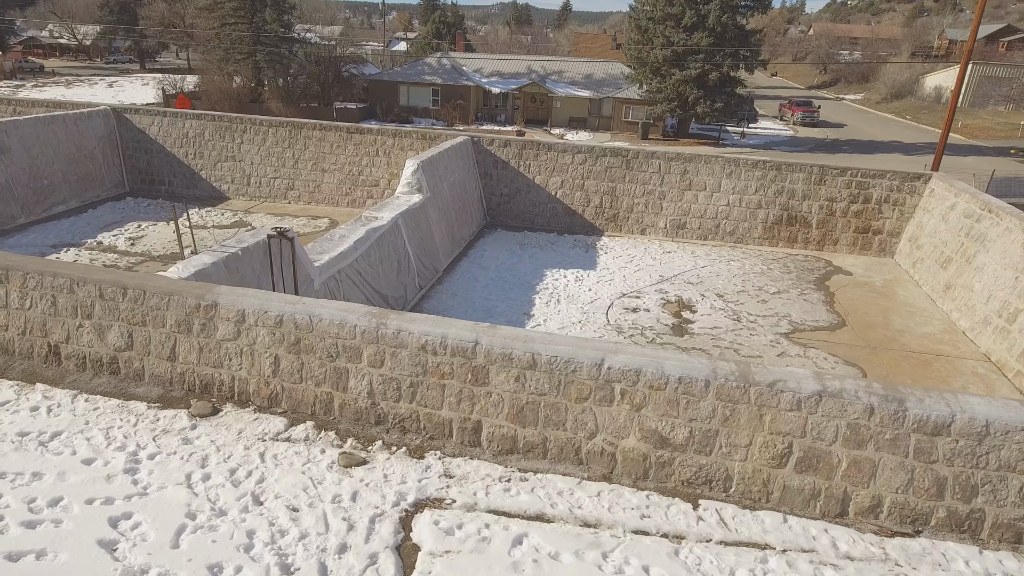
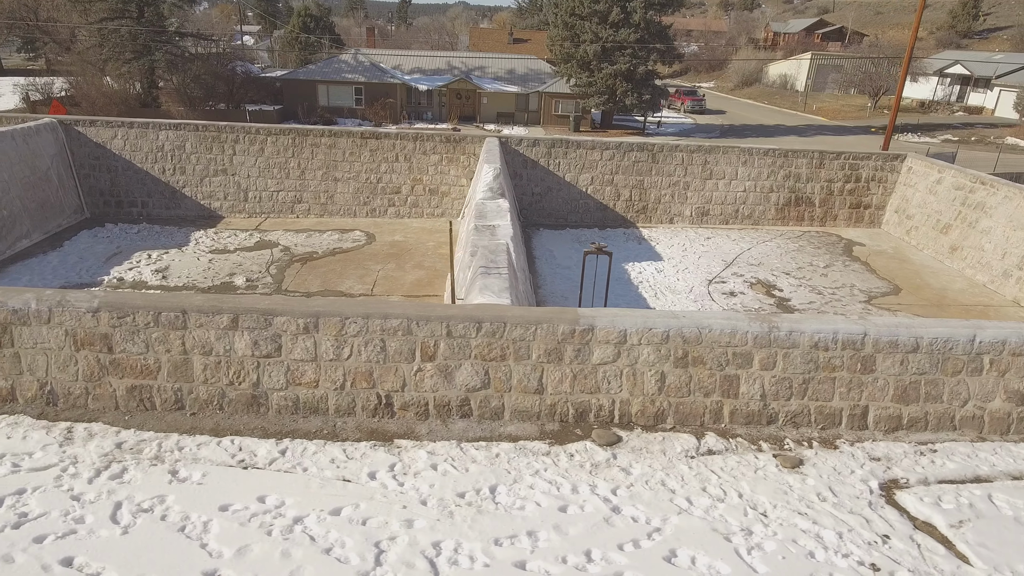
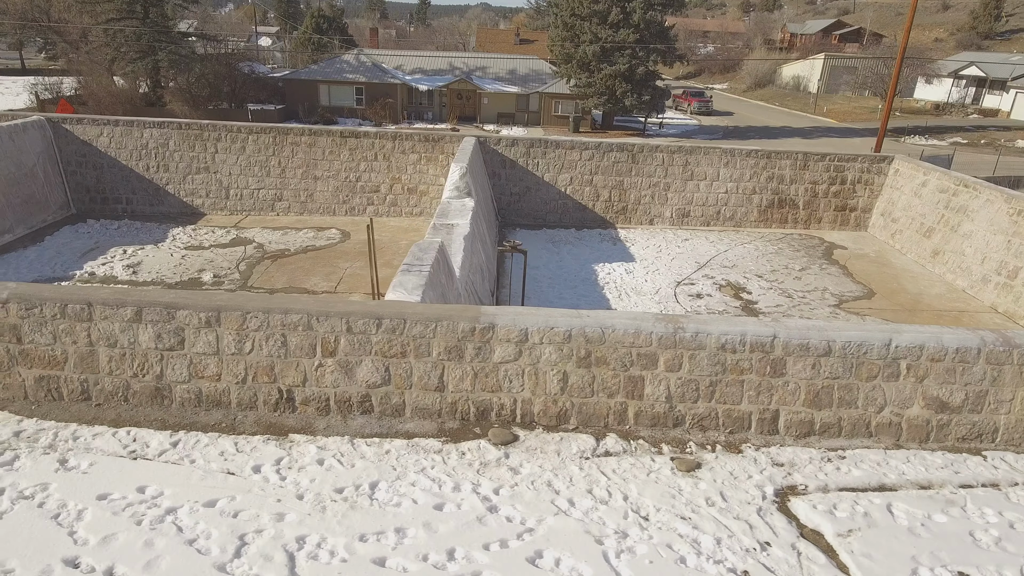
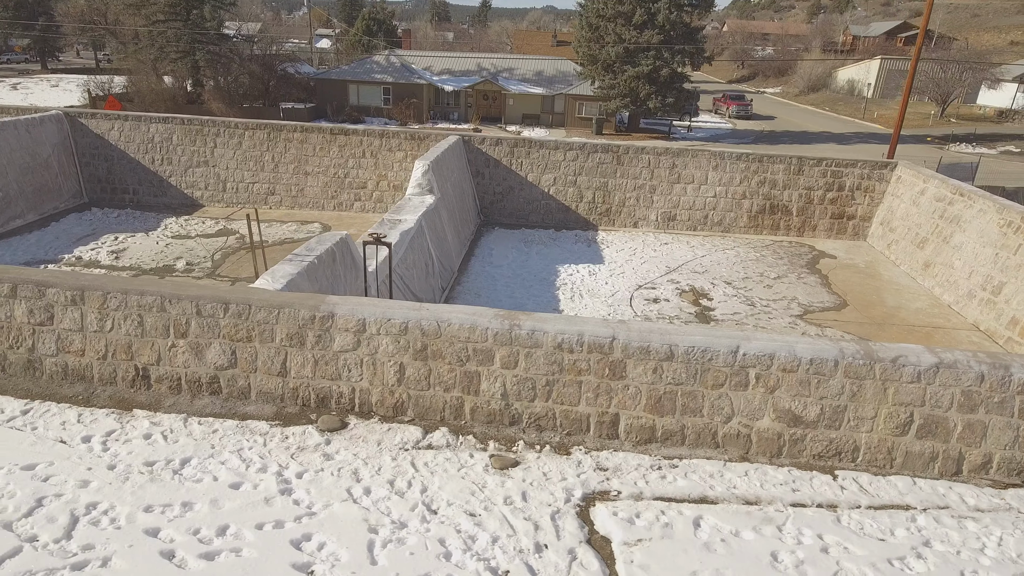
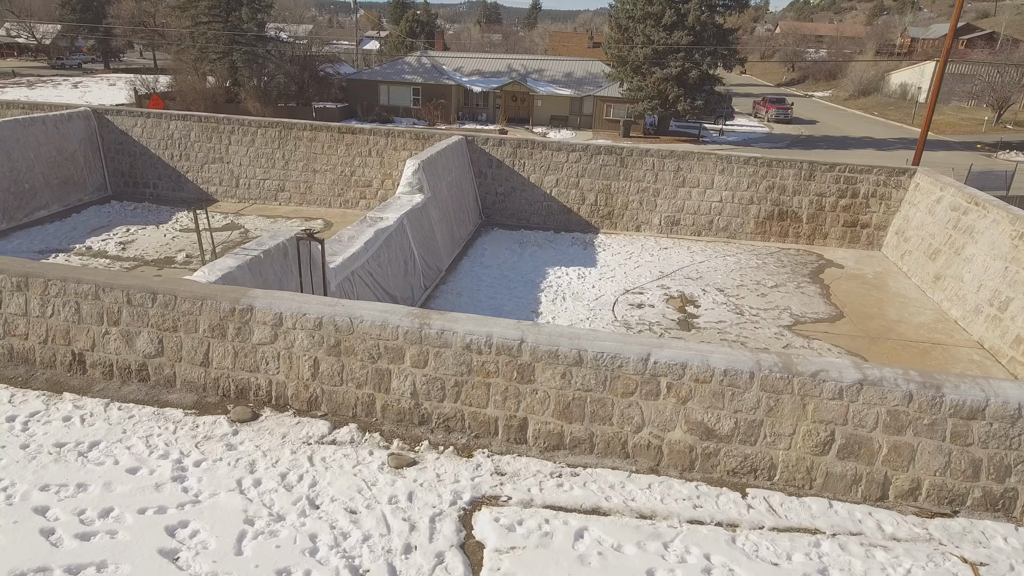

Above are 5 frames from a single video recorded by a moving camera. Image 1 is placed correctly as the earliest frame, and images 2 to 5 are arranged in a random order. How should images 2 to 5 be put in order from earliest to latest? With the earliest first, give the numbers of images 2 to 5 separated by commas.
5, 4, 3, 2
